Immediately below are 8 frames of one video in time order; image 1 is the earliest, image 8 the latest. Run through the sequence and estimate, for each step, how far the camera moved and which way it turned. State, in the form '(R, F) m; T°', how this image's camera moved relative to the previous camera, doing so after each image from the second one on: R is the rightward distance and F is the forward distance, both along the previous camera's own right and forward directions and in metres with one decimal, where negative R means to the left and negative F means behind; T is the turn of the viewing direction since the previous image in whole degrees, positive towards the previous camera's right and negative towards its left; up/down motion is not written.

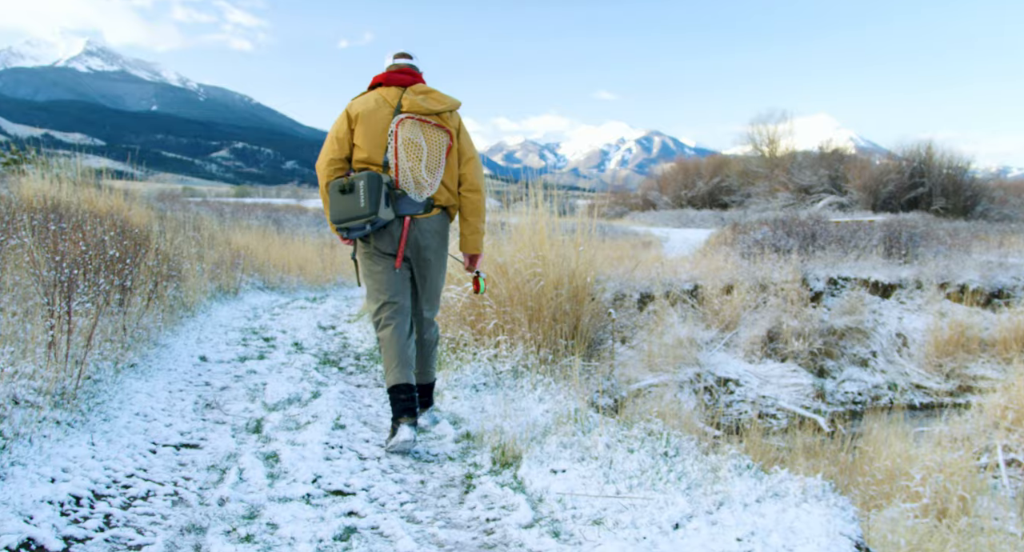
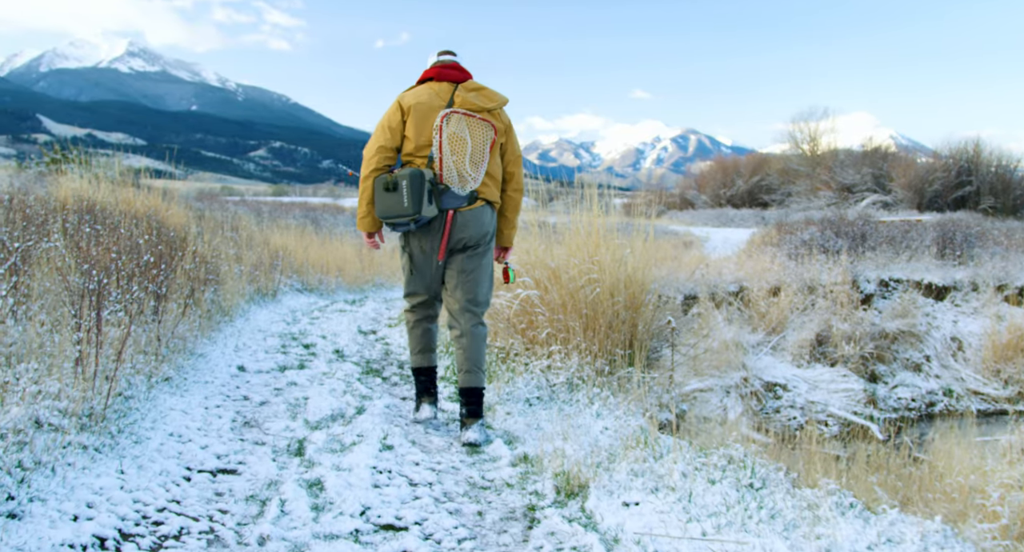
(-0.2, +0.3) m; -3°
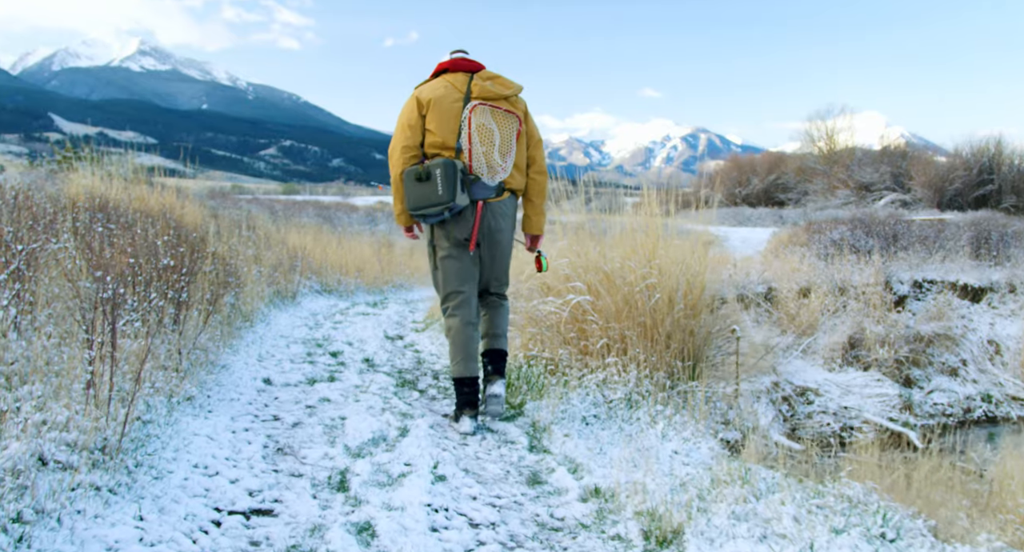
(-0.3, +0.4) m; -1°
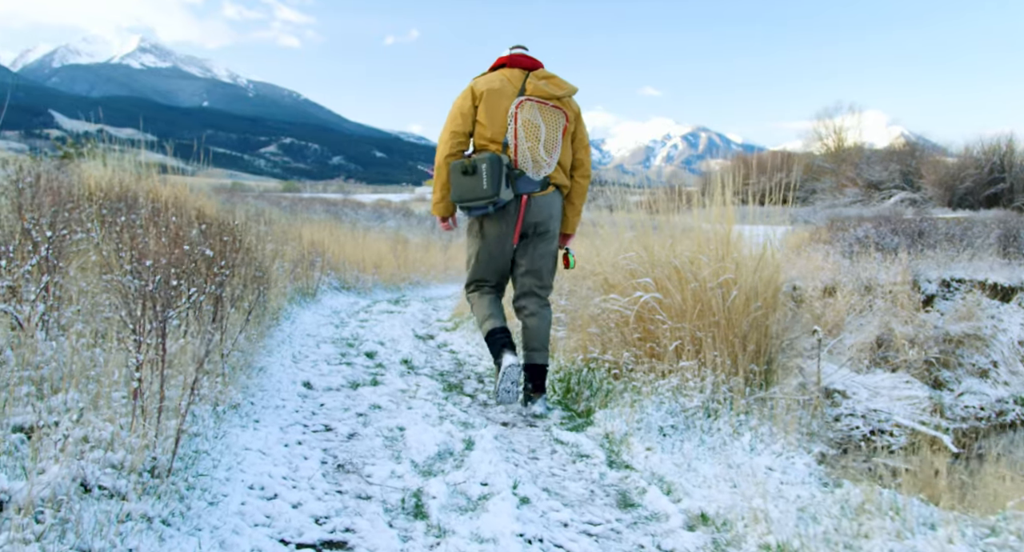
(-0.3, +0.4) m; 0°
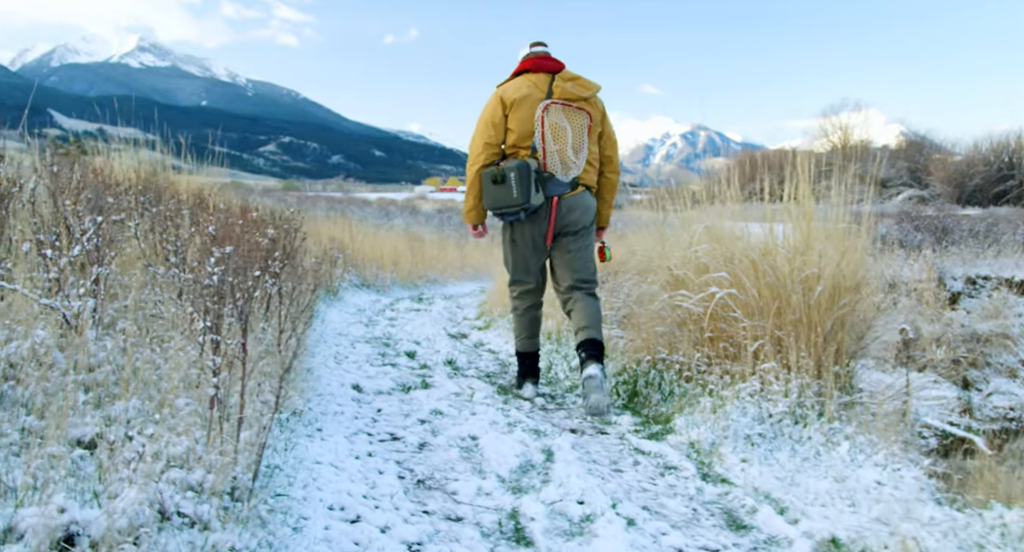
(-0.3, +0.3) m; 0°
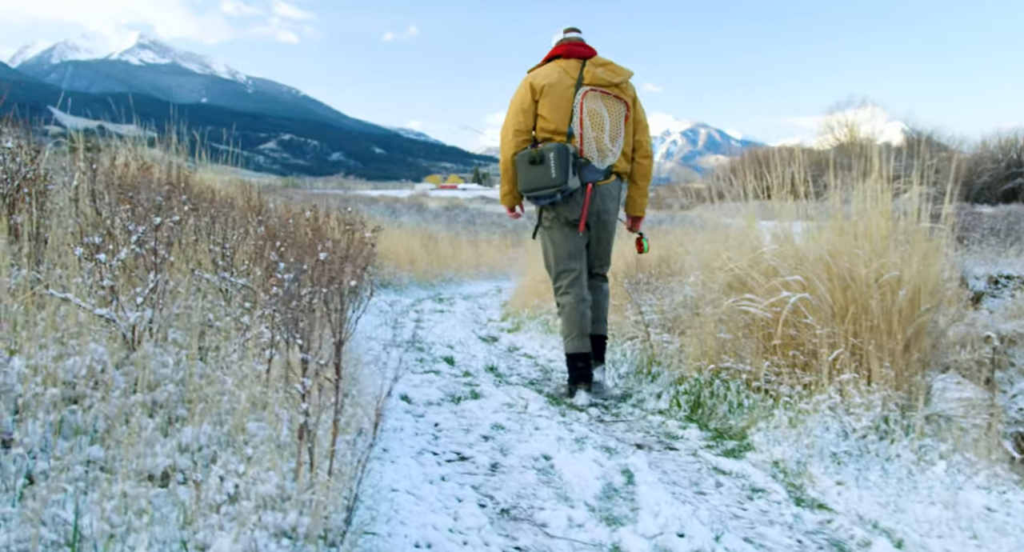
(-0.3, +0.2) m; 0°
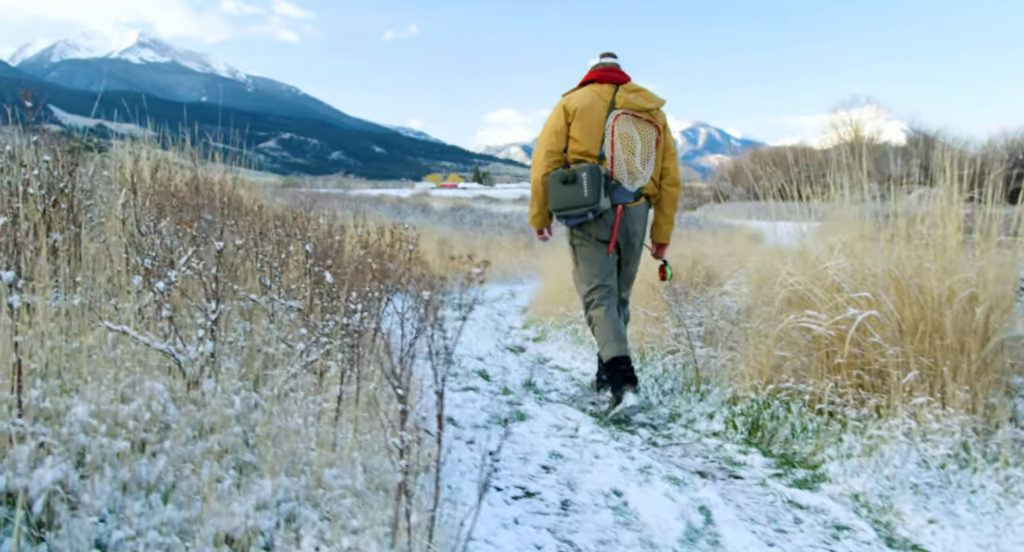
(-0.2, +0.2) m; 0°
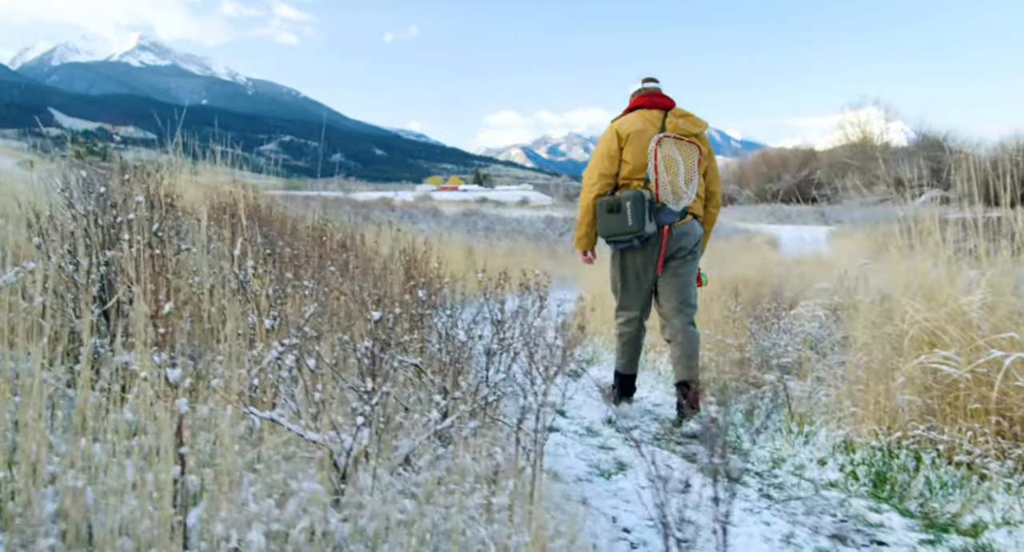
(-0.5, +0.3) m; 0°
